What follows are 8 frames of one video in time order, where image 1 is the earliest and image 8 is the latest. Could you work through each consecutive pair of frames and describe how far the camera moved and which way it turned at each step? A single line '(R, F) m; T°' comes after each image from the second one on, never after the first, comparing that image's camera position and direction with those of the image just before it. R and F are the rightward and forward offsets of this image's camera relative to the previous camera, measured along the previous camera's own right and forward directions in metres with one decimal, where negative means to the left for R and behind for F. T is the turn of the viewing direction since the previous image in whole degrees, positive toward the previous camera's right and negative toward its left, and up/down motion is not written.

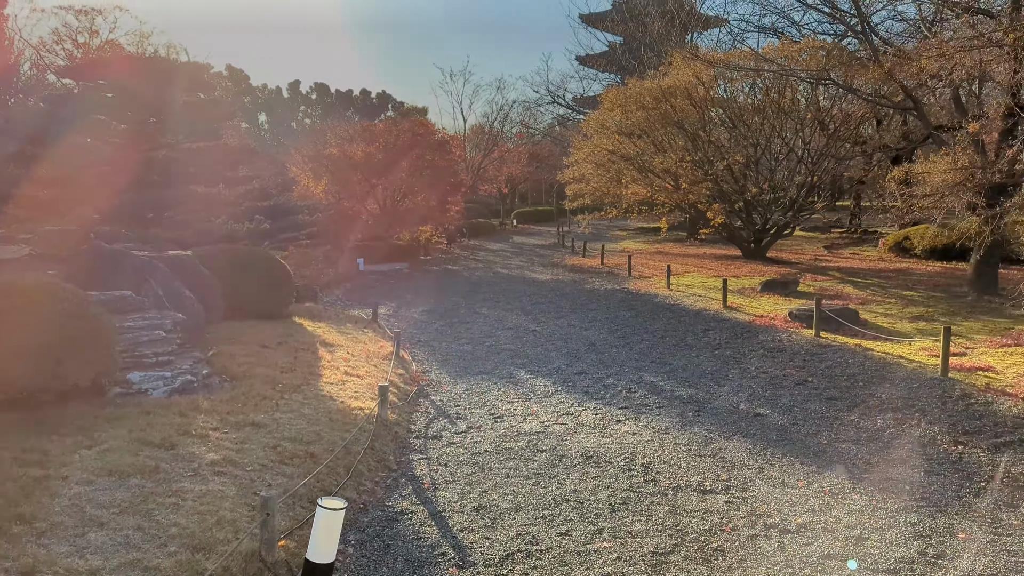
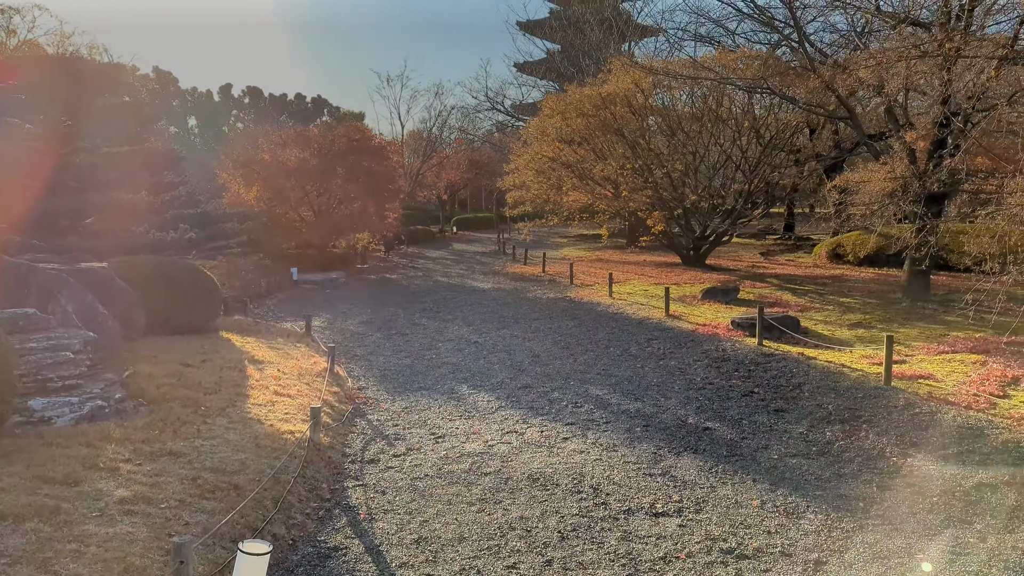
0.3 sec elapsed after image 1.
(0.0, +0.2) m; +4°
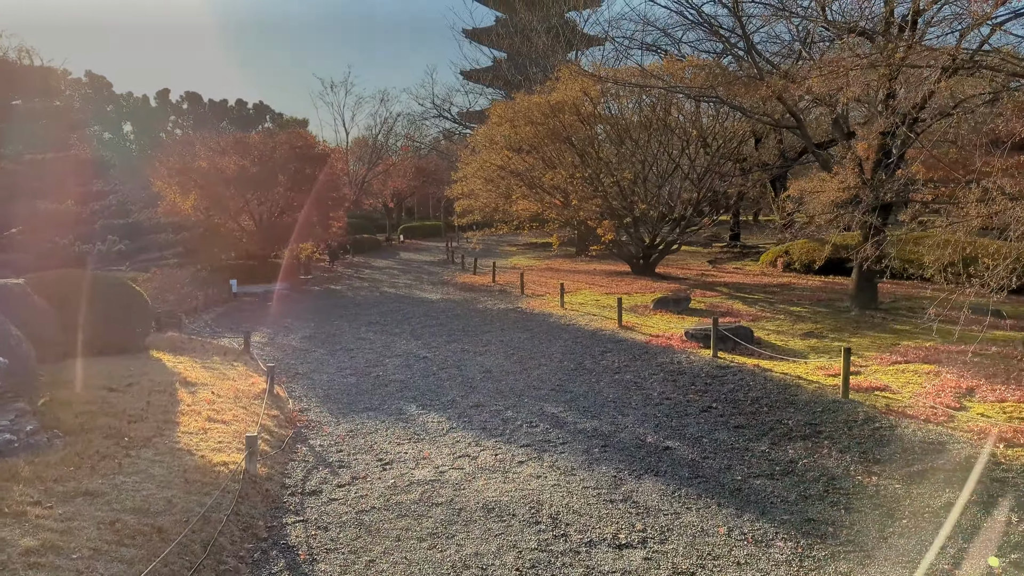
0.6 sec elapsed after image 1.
(0.0, +0.2) m; +4°
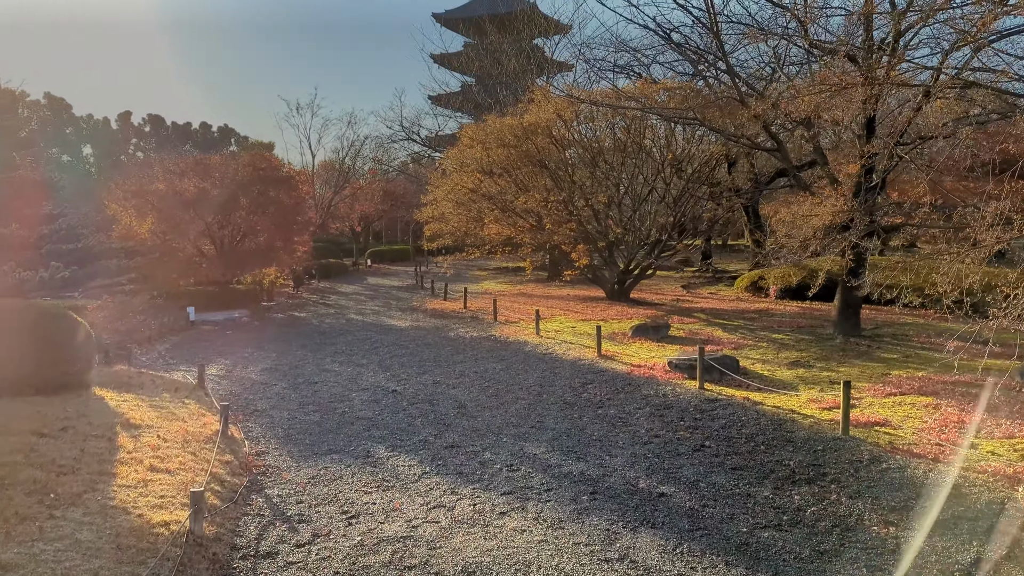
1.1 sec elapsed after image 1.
(-0.1, +0.4) m; +2°
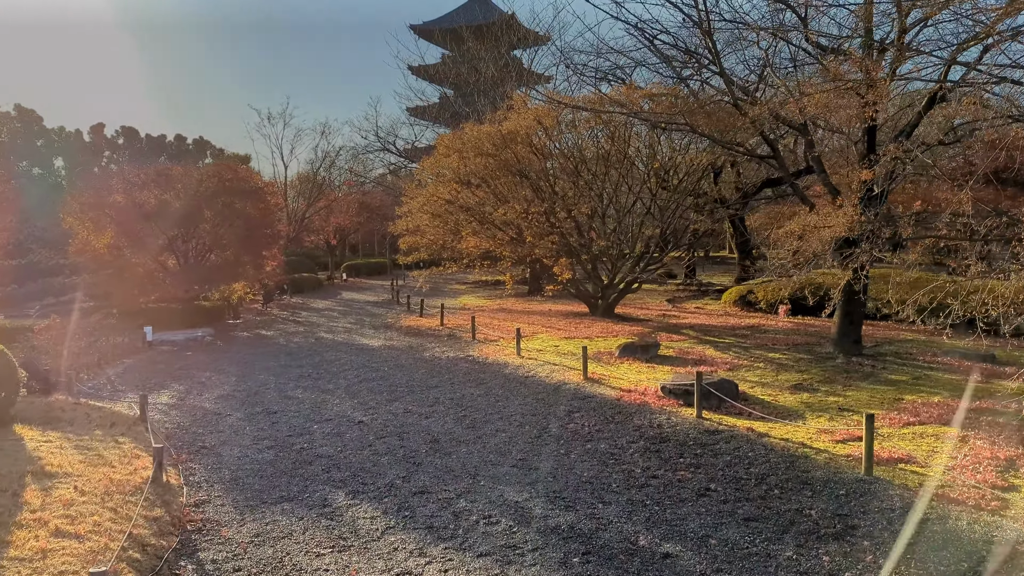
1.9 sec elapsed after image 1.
(0.0, +0.6) m; +1°
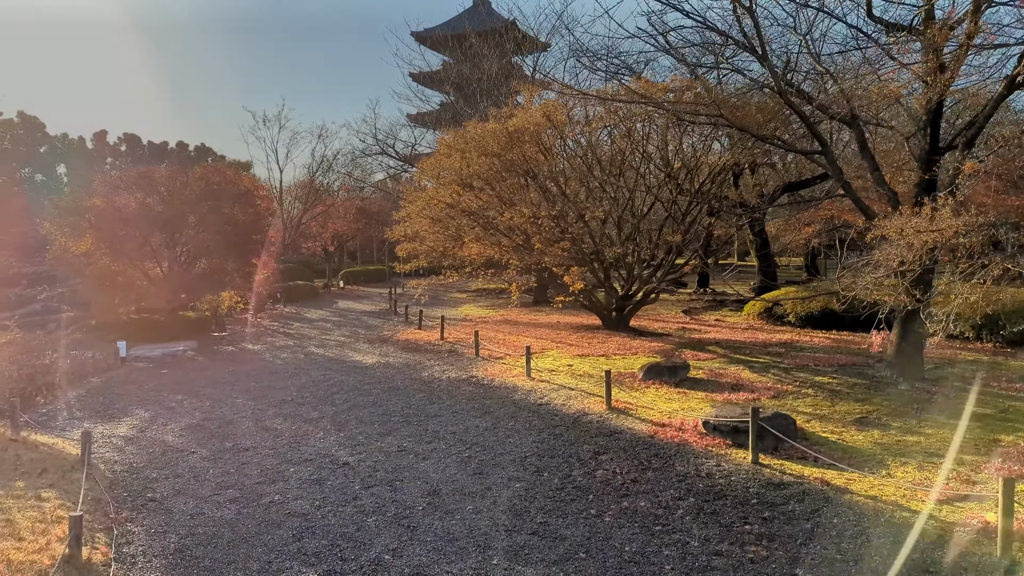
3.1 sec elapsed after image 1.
(-0.1, +1.0) m; 0°
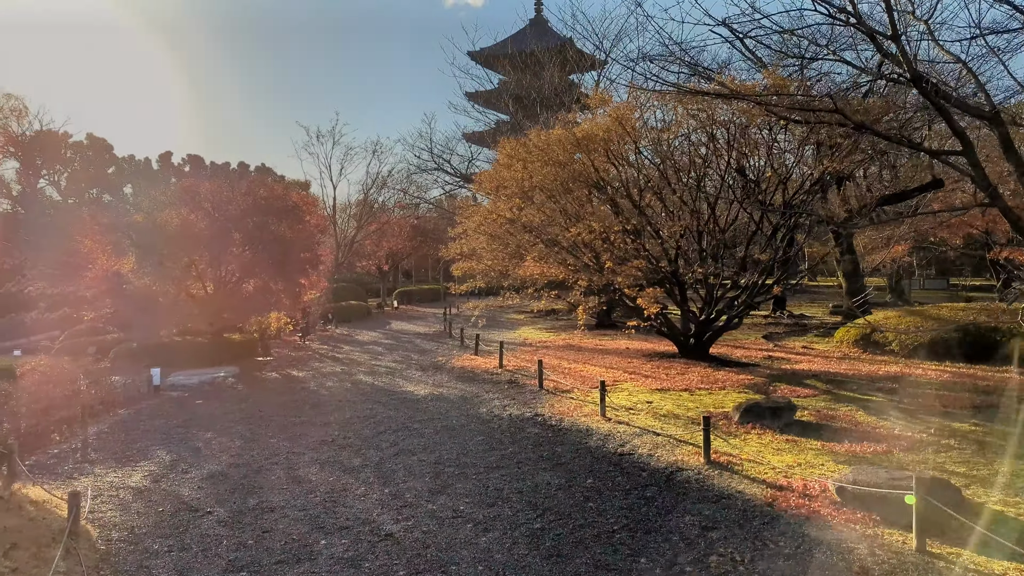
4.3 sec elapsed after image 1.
(-0.2, +1.0) m; -4°
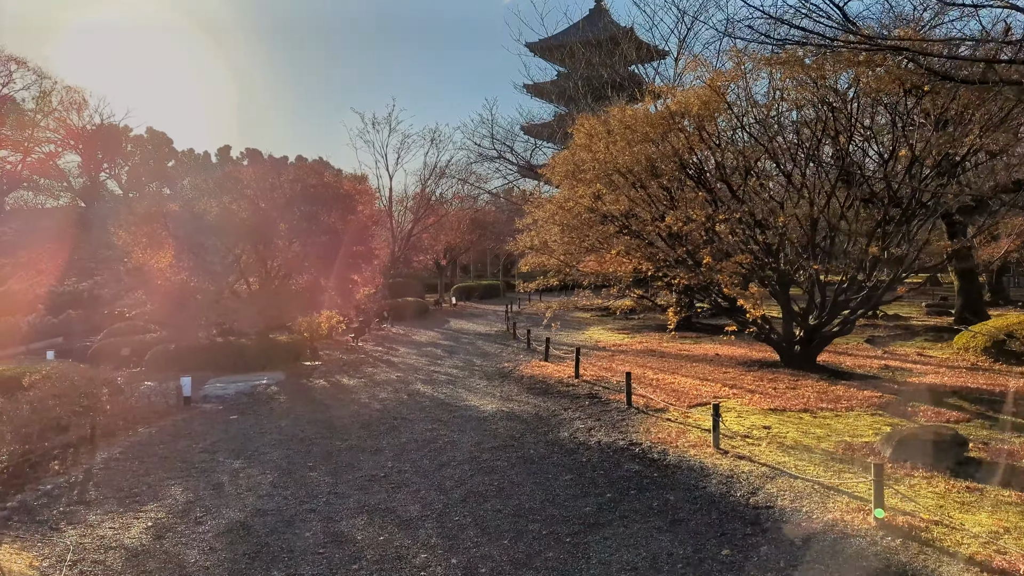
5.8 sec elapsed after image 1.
(-0.3, +1.3) m; -4°
